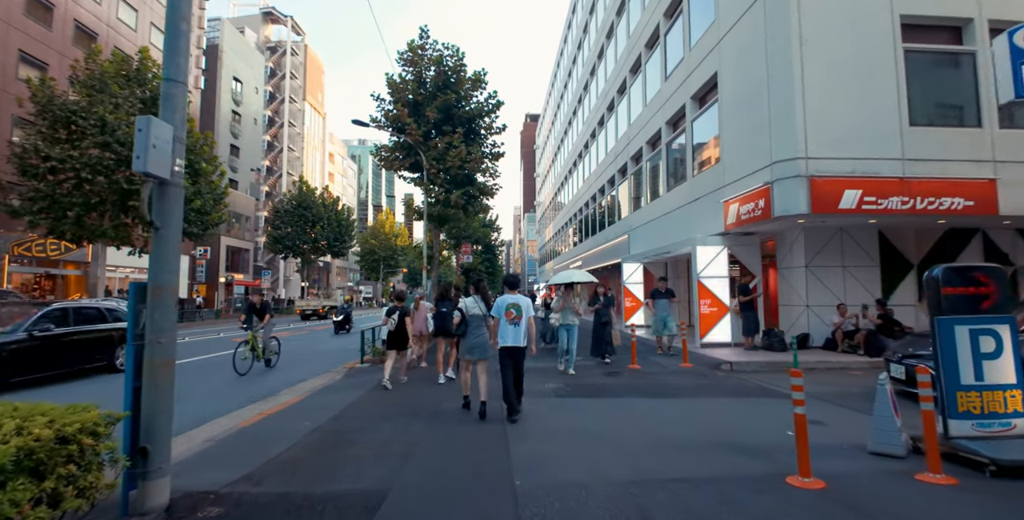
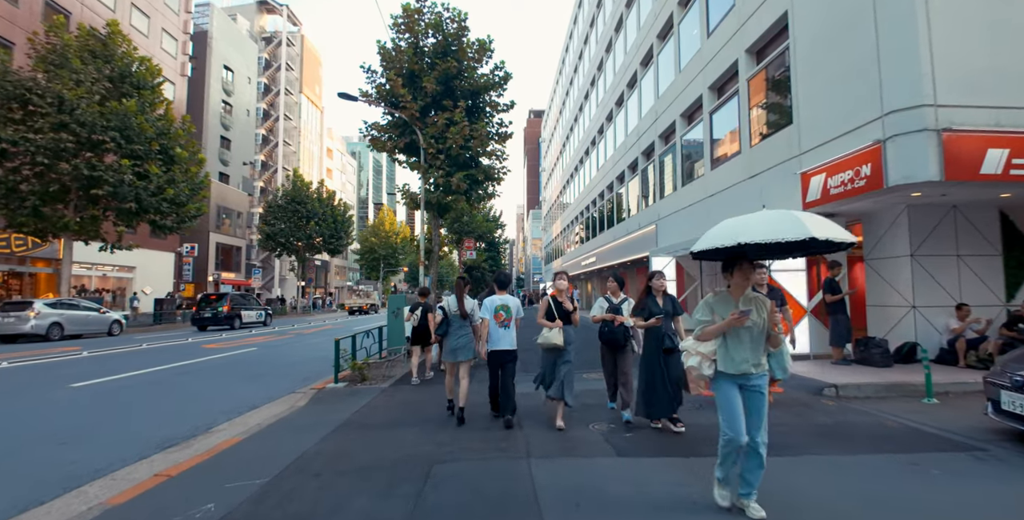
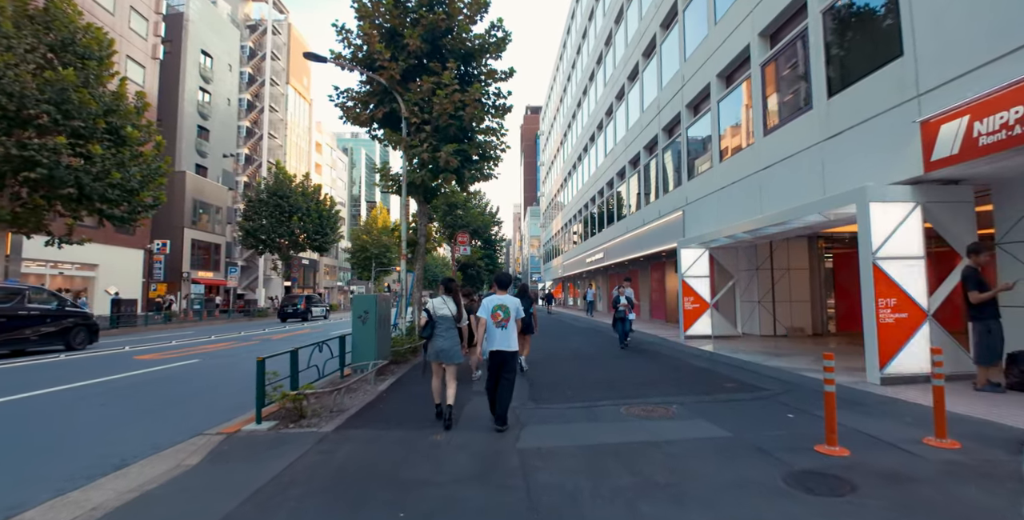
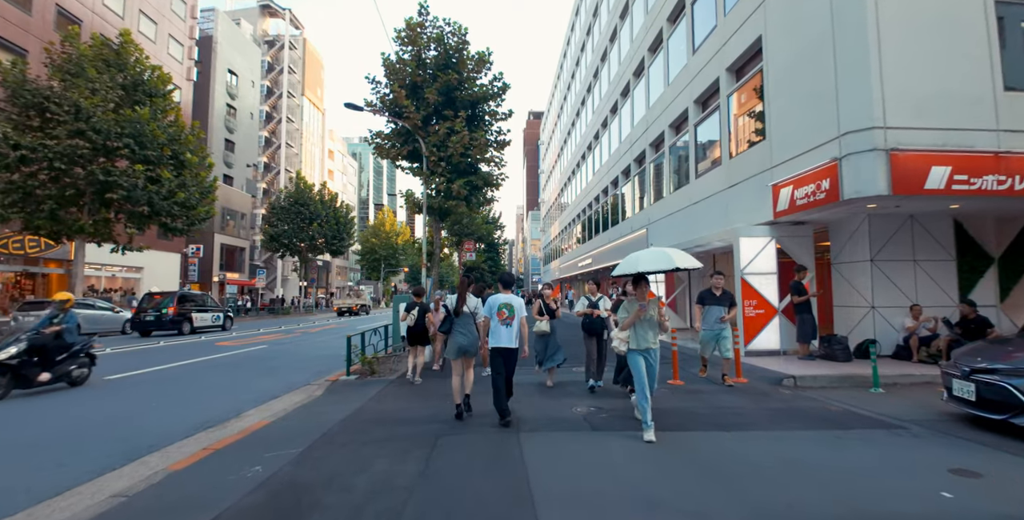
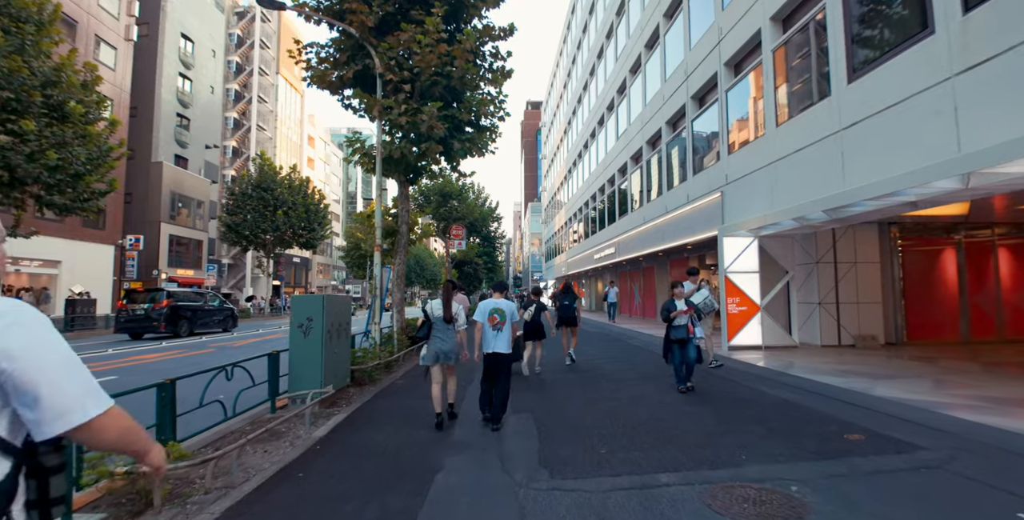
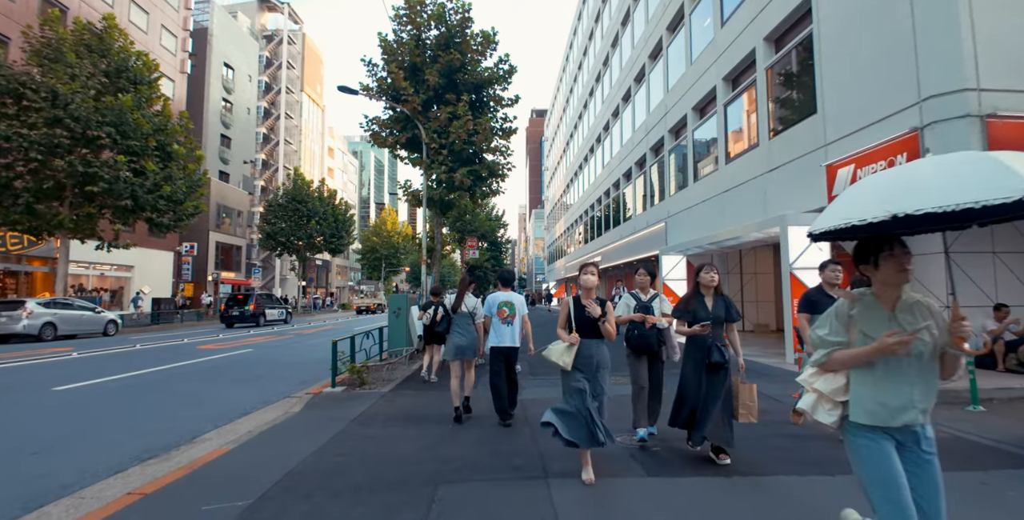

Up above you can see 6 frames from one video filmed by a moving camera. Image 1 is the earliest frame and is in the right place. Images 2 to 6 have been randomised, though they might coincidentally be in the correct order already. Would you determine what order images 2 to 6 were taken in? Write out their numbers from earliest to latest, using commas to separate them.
4, 2, 6, 3, 5
